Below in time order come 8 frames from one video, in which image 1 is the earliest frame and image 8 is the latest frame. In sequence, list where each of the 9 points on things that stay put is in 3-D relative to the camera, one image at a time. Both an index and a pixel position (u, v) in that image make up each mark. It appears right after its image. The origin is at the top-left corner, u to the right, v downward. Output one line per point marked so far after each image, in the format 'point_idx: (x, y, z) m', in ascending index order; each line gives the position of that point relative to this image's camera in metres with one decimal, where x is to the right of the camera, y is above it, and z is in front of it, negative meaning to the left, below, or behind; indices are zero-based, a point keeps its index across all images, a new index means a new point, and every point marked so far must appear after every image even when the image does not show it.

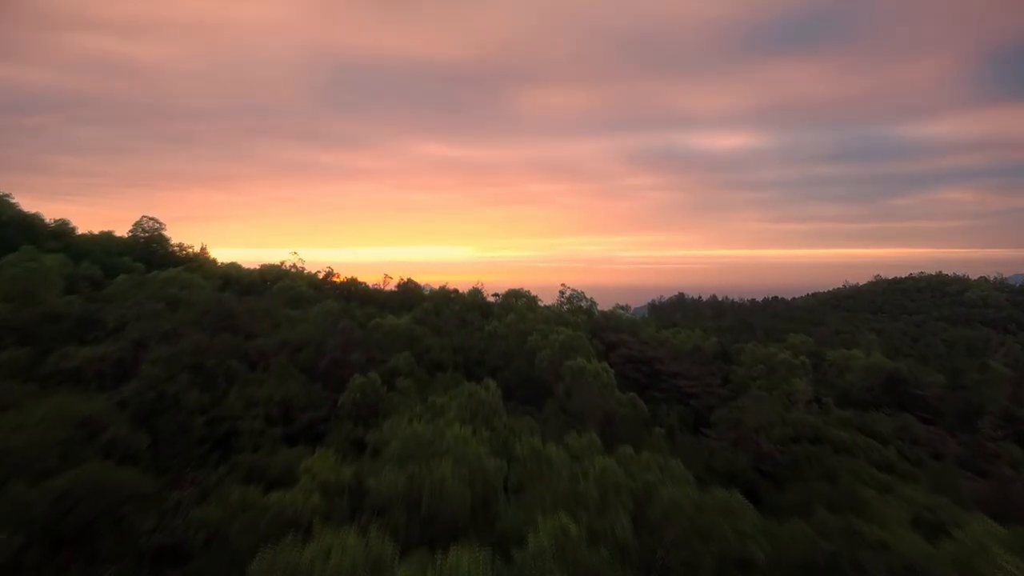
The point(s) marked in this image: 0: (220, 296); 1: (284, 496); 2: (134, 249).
0: (-7.7, -0.2, +12.9) m
1: (-2.8, -2.5, +5.9) m
2: (-11.9, +1.2, +15.4) m
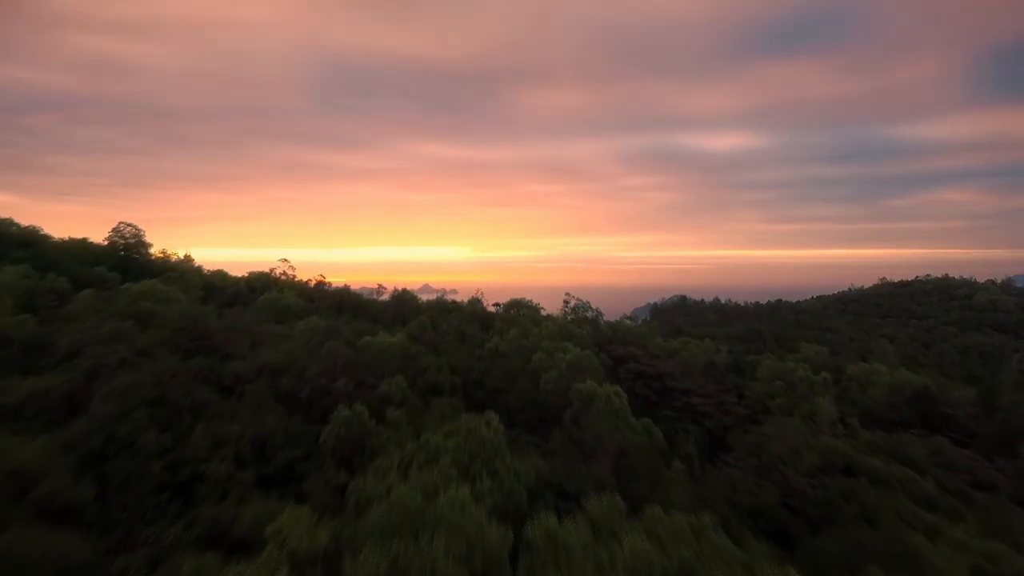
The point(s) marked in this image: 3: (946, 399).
0: (-7.6, -0.5, +11.9) m
1: (-2.7, -2.8, +4.9) m
2: (-11.8, +0.9, +14.4) m
3: (+13.1, -3.4, +14.8) m
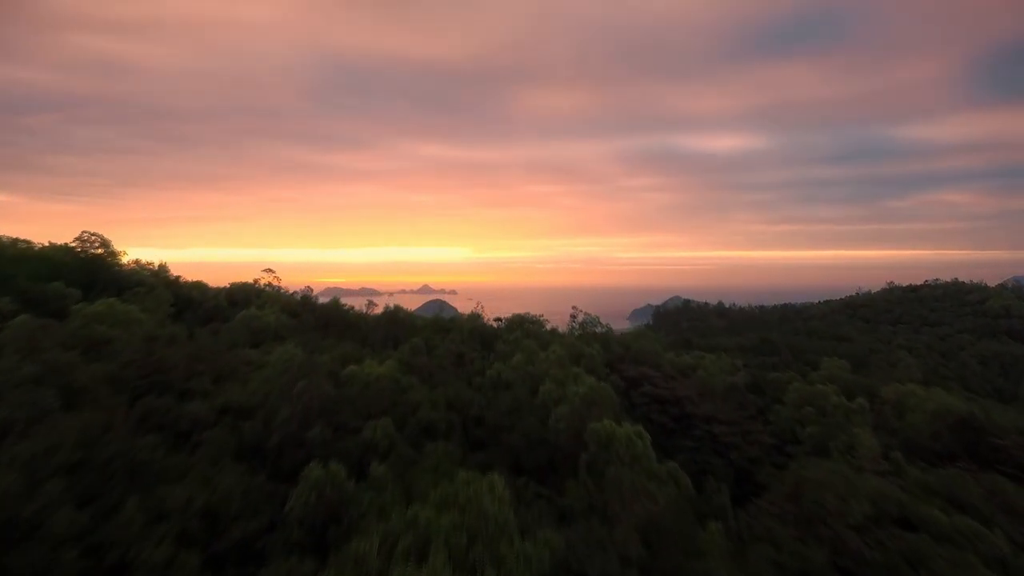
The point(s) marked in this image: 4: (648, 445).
0: (-7.5, -1.0, +10.5) m
1: (-2.6, -3.3, +3.6) m
2: (-11.7, +0.5, +13.1) m
3: (+13.2, -3.8, +13.4) m
4: (+2.4, -2.8, +8.7) m
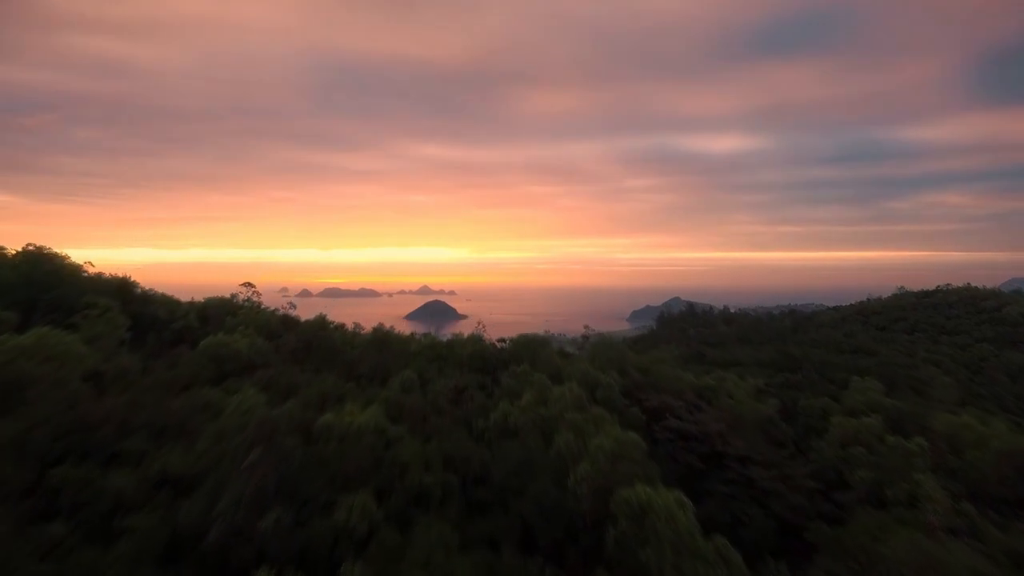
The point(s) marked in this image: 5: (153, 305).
0: (-7.4, -1.5, +8.9) m
1: (-2.4, -3.8, +1.9) m
2: (-11.6, 0.0, +11.4) m
3: (+13.4, -4.3, +11.8) m
4: (+2.6, -3.3, +7.0) m
5: (-9.9, -0.5, +13.5) m
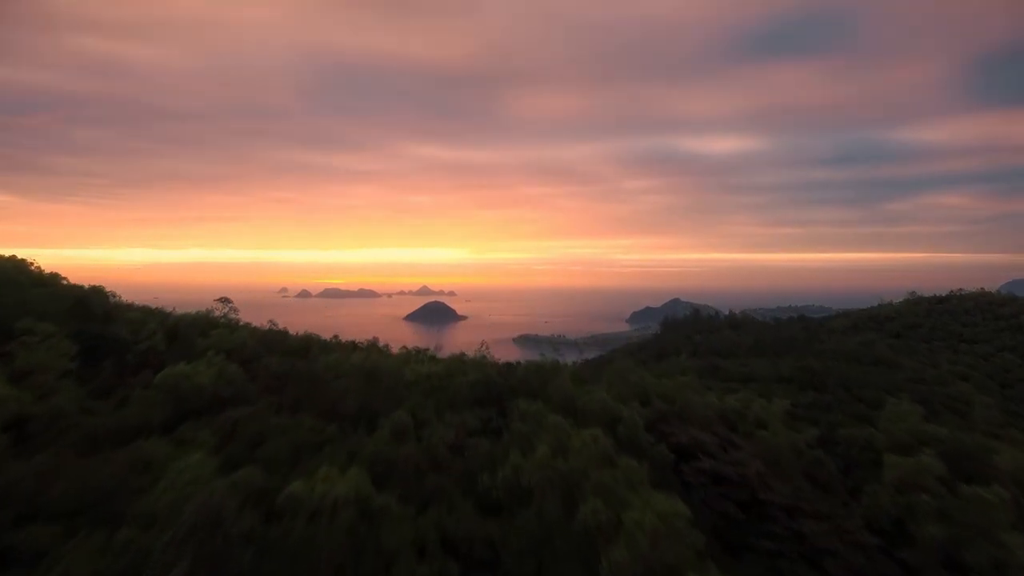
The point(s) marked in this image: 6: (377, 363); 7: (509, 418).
0: (-7.2, -1.9, +7.3) m
1: (-2.2, -4.2, +0.3) m
2: (-11.4, -0.5, +9.8) m
3: (+13.6, -4.8, +10.2) m
4: (+2.8, -3.7, +5.4) m
5: (-9.7, -0.9, +11.9) m
6: (-3.0, -1.7, +11.0) m
7: (-0.1, -2.5, +9.4) m
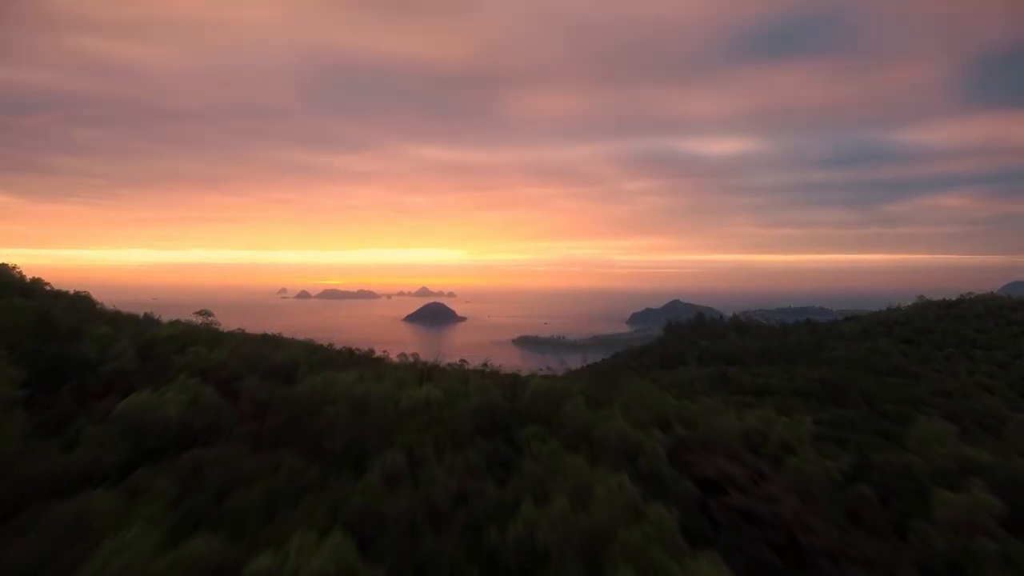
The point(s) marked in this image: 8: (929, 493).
0: (-7.0, -2.2, +6.1) m
1: (-2.0, -4.5, -0.8) m
2: (-11.2, -0.8, +8.7) m
3: (+13.7, -5.1, +9.1) m
4: (+2.9, -4.0, +4.3) m
5: (-9.6, -1.2, +10.8) m
6: (-2.9, -2.0, +9.9) m
7: (+0.1, -2.8, +8.3) m
8: (+9.5, -4.5, +11.2) m
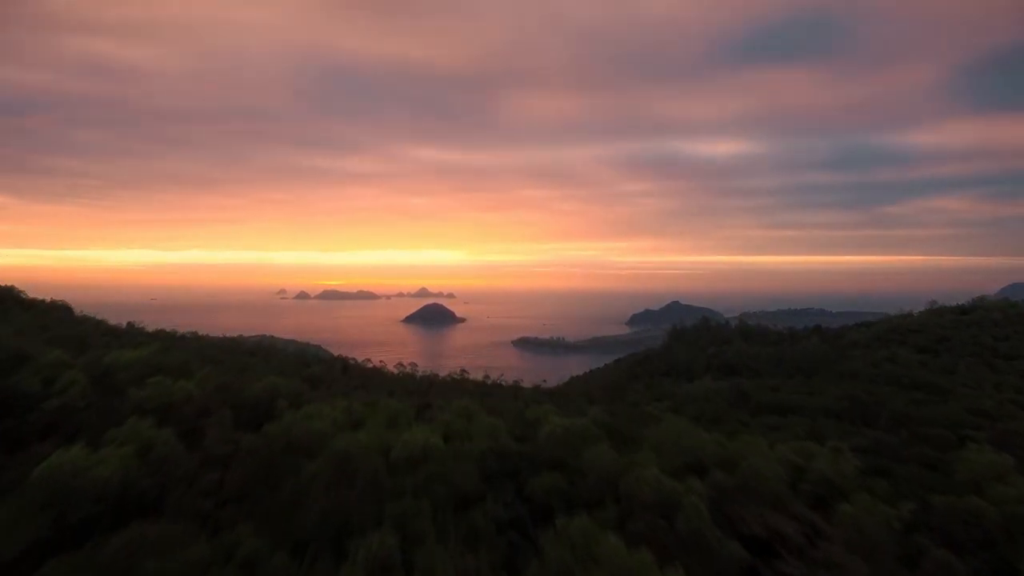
0: (-6.8, -2.6, +4.6) m
1: (-1.8, -4.9, -2.4) m
2: (-11.0, -1.2, +7.1) m
3: (+14.0, -5.6, +7.6) m
4: (+3.2, -4.4, +2.7) m
5: (-9.3, -1.6, +9.2) m
6: (-2.6, -2.4, +8.3) m
7: (+0.3, -3.2, +6.8) m
8: (+9.7, -5.0, +9.6) m
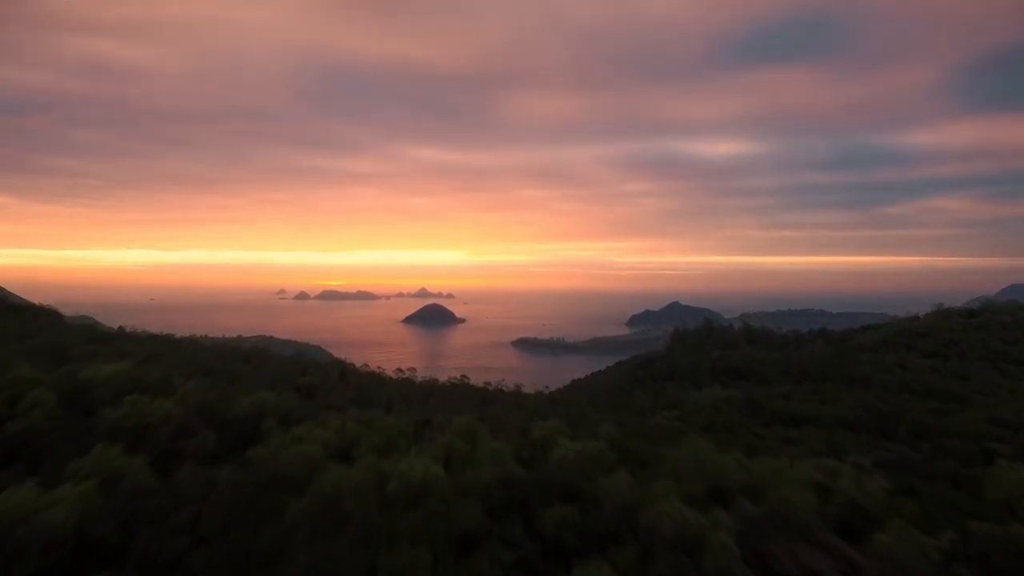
0: (-6.6, -2.8, +3.8) m
1: (-1.7, -5.1, -3.2) m
2: (-10.9, -1.4, +6.3) m
3: (+14.1, -5.8, +6.8) m
4: (+3.3, -4.7, +1.9) m
5: (-9.2, -1.8, +8.4) m
6: (-2.5, -2.7, +7.5) m
7: (+0.5, -3.4, +6.0) m
8: (+9.8, -5.2, +8.8) m
